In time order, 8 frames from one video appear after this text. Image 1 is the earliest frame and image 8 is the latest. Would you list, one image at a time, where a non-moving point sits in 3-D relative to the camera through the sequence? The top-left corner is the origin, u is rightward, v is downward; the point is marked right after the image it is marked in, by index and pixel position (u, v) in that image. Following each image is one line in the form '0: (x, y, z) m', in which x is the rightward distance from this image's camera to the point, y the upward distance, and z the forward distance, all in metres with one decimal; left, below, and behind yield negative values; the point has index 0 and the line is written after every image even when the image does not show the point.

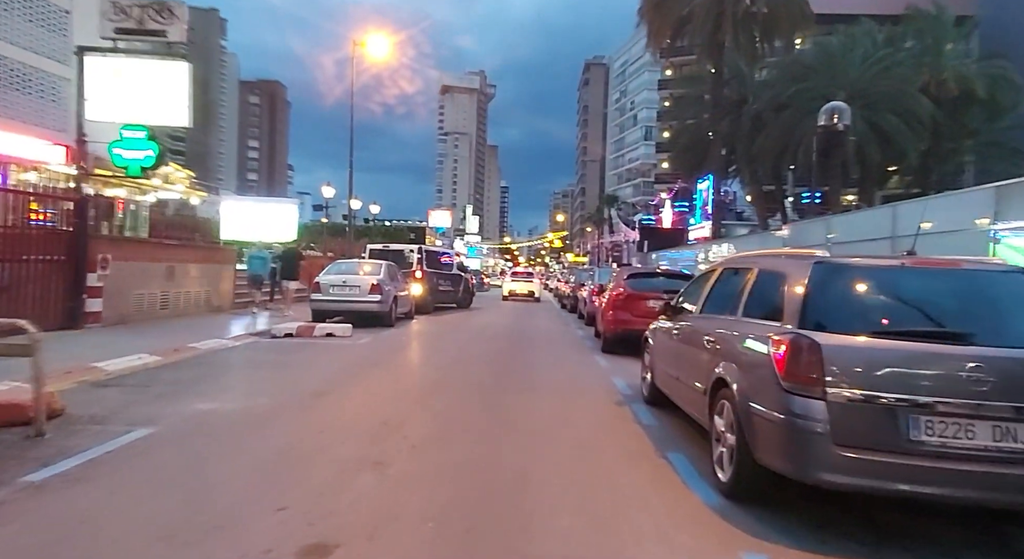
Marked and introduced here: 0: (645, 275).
0: (+2.9, +0.1, +13.4) m
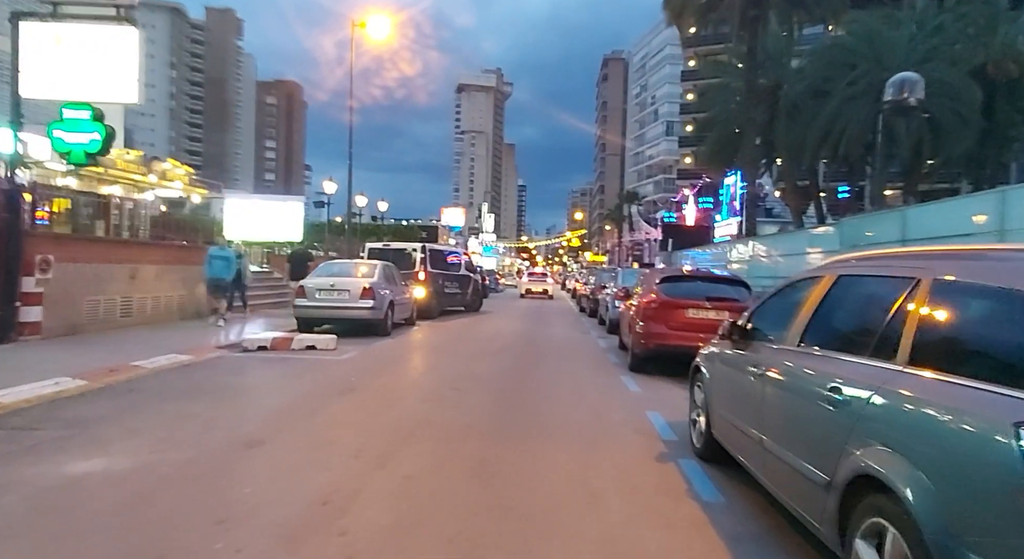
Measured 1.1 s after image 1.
0: (+3.0, 0.0, +11.2) m
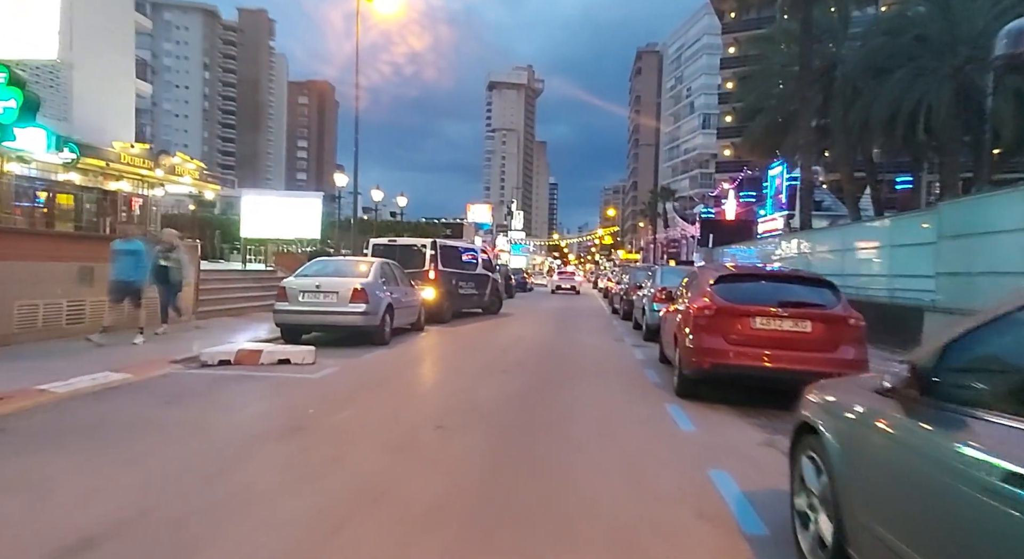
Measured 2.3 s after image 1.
0: (+3.2, 0.0, +8.6) m
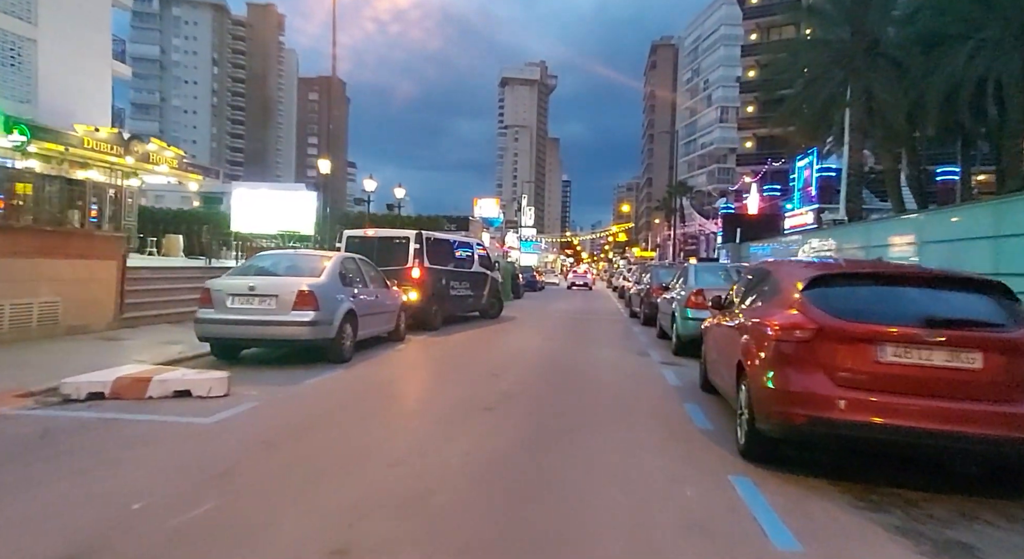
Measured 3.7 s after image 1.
0: (+3.0, 0.0, +5.6) m
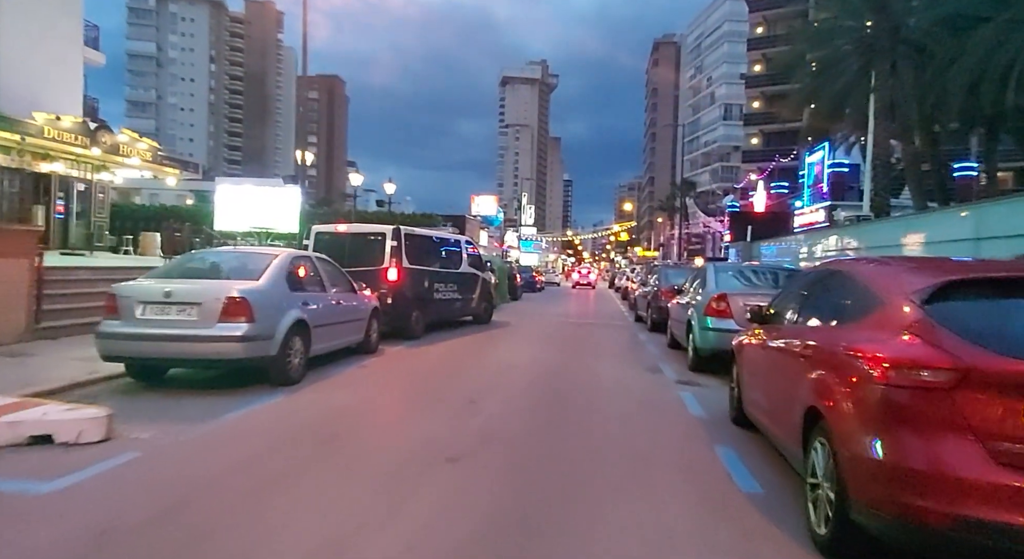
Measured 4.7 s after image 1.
0: (+2.8, -0.1, +3.7) m
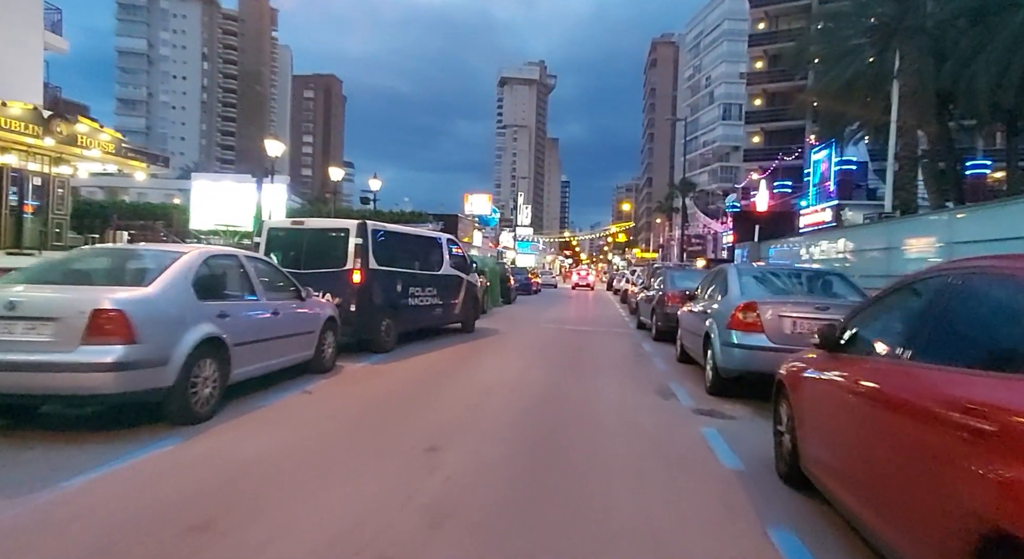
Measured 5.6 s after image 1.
0: (+2.6, -0.1, +1.7) m
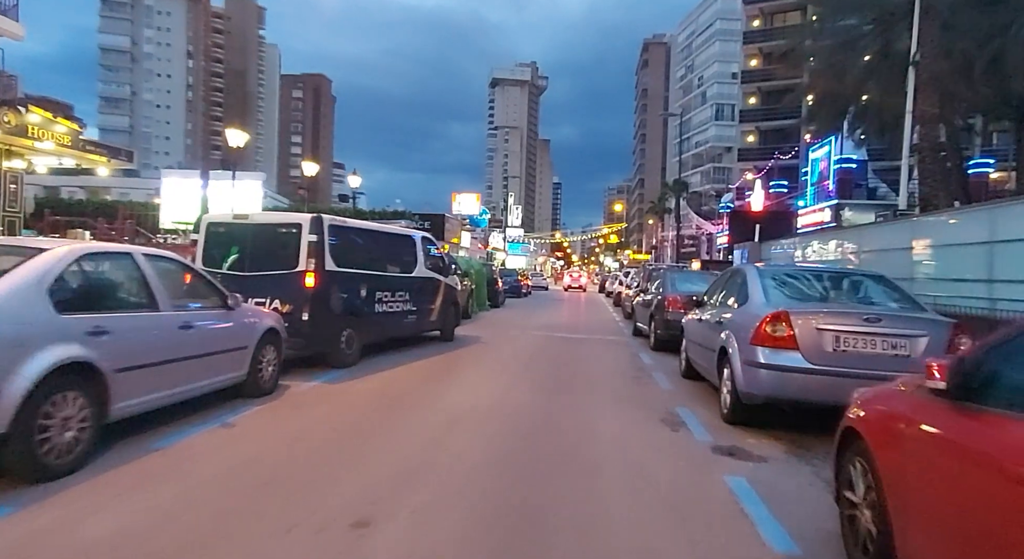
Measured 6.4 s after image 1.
0: (+2.4, -0.1, +0.1) m
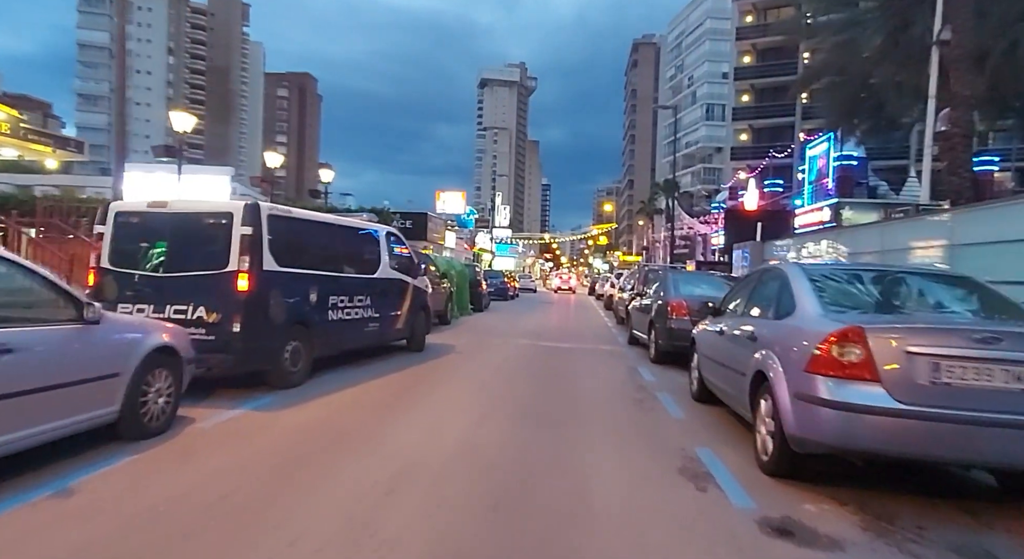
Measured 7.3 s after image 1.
0: (+2.2, -0.2, -1.9) m
